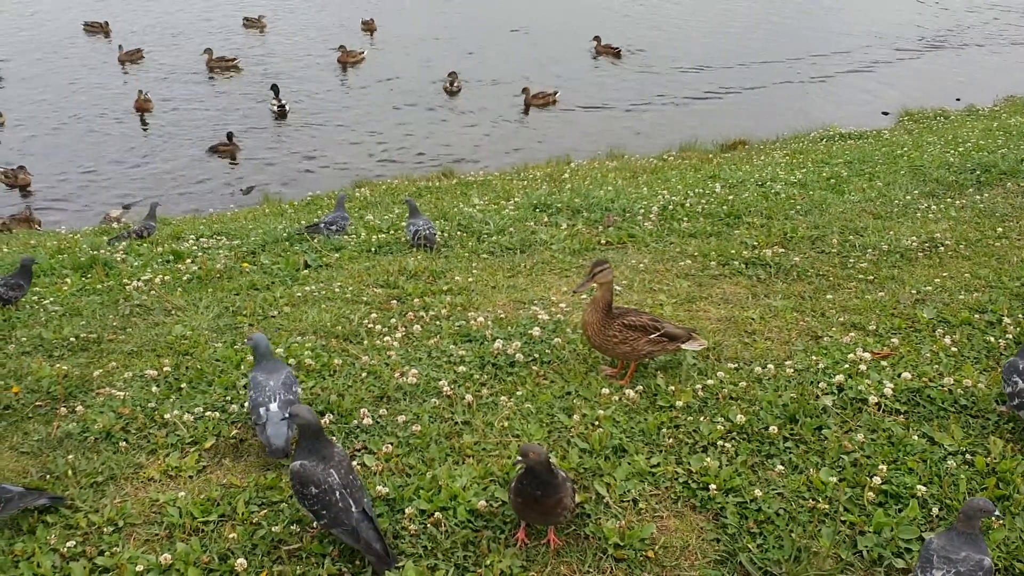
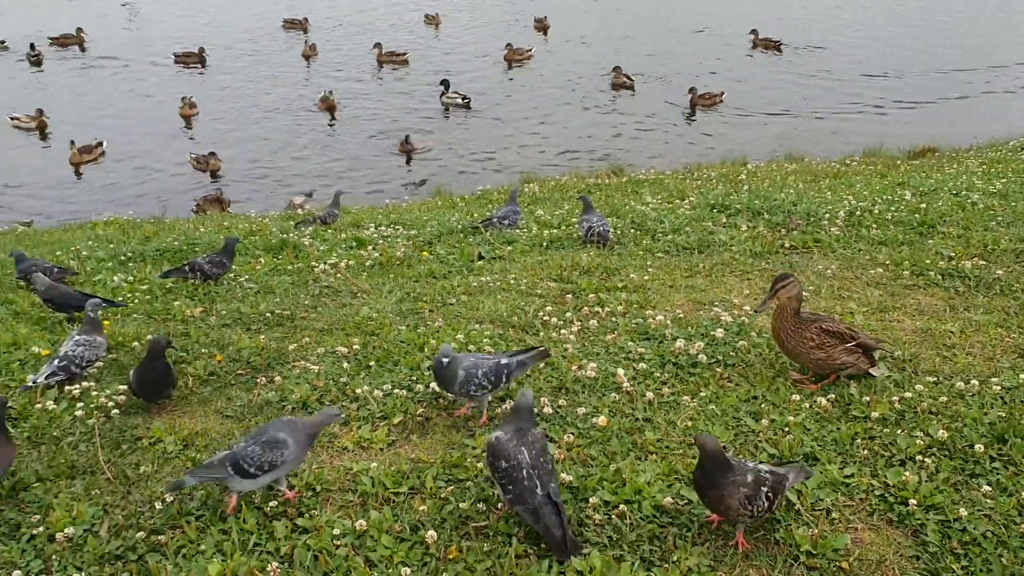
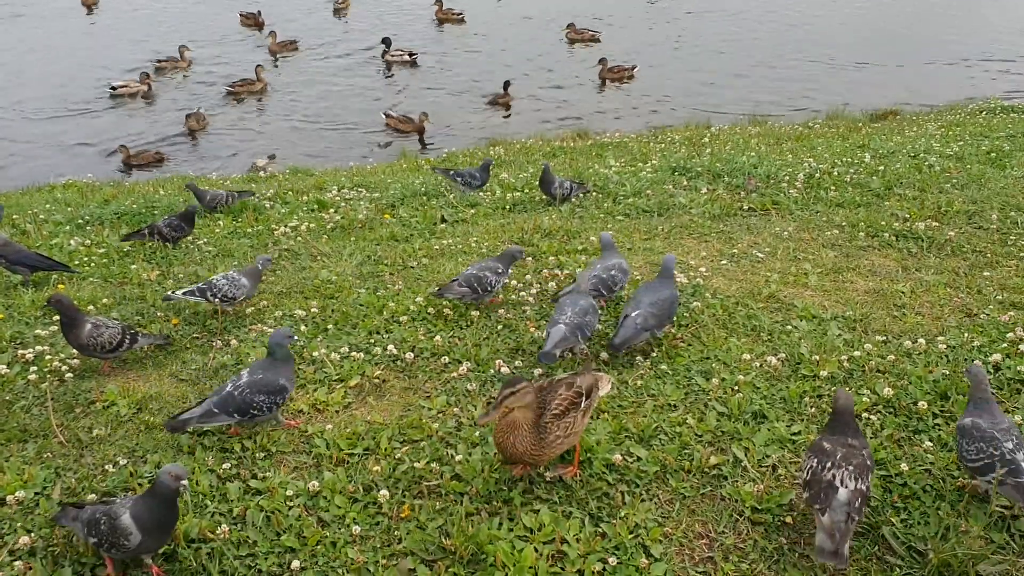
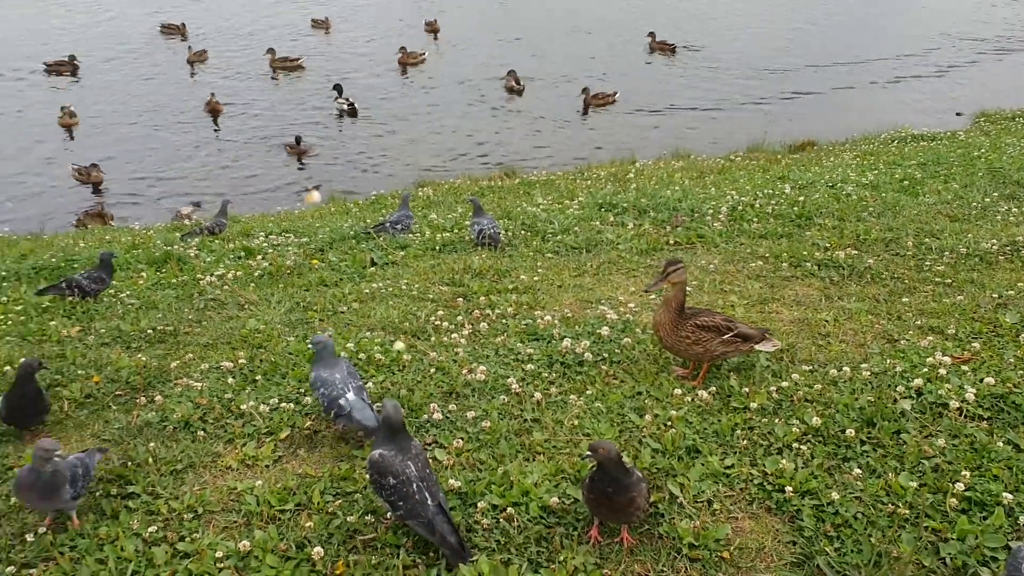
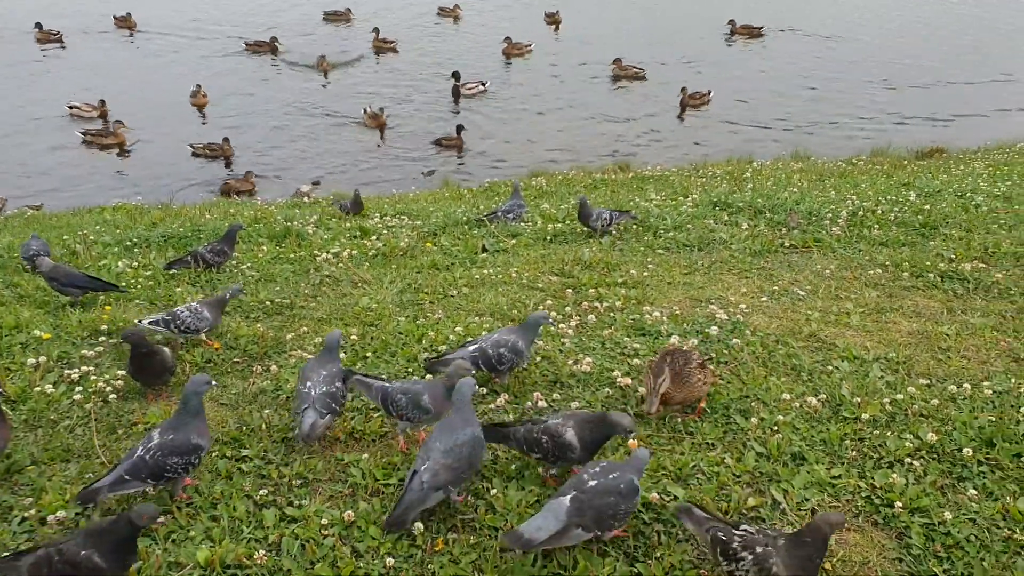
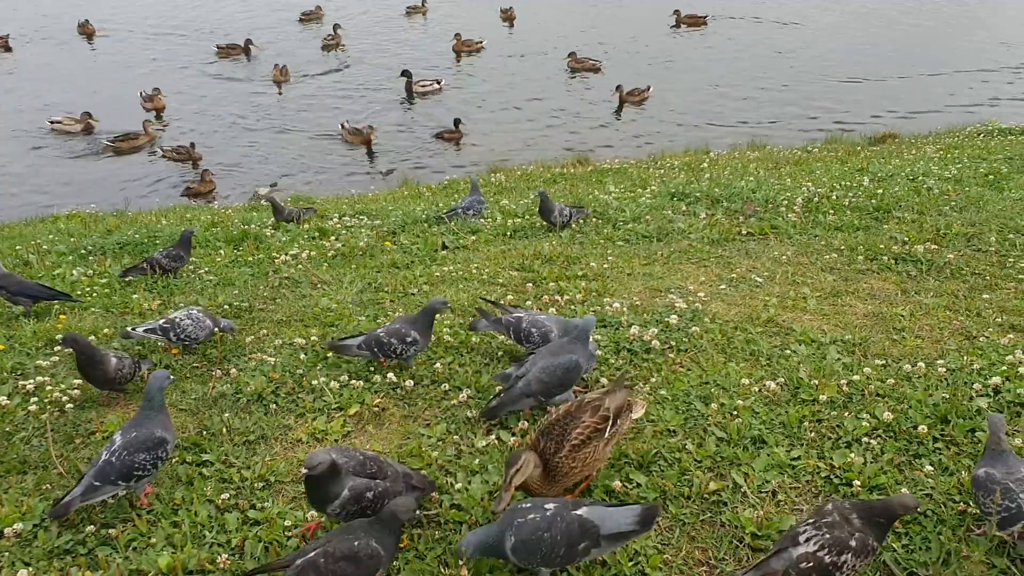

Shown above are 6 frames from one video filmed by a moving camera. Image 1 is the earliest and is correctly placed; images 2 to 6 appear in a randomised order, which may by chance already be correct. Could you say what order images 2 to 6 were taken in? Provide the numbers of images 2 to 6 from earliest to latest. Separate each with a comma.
4, 2, 5, 6, 3
